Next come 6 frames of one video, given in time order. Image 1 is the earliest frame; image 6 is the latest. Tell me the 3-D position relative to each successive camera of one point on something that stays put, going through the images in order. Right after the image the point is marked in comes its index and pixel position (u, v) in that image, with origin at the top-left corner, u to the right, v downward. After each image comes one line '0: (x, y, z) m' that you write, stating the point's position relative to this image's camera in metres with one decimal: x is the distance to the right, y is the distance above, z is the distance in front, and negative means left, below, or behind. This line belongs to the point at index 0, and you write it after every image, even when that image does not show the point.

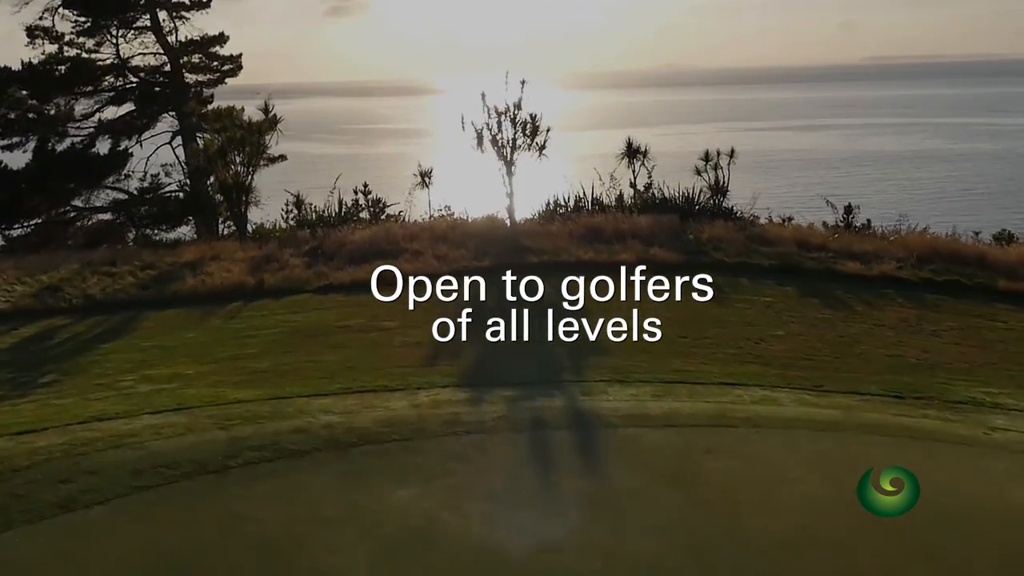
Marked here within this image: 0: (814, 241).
0: (+4.1, +0.6, +14.6) m
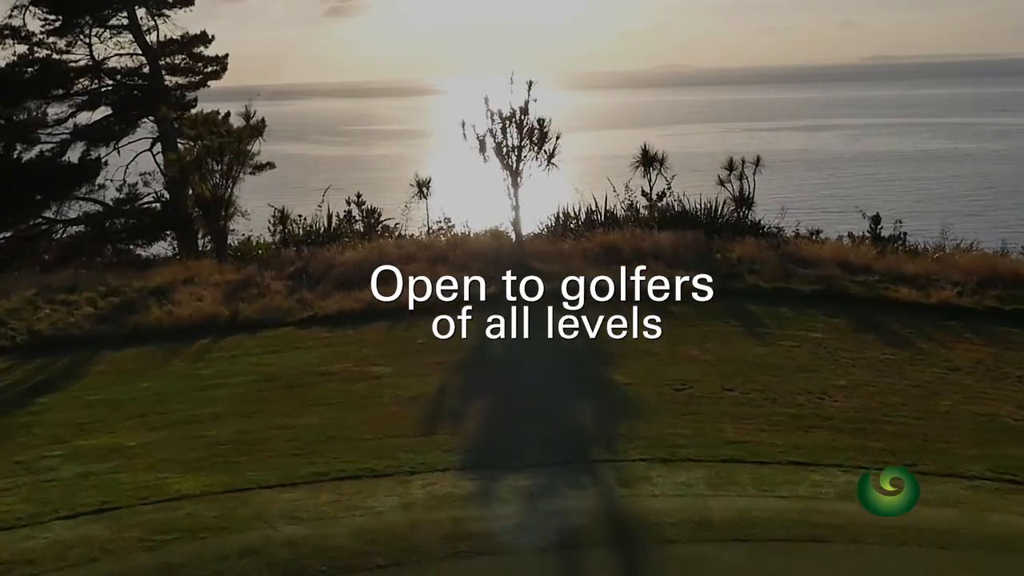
0: (+4.2, +0.3, +13.1) m
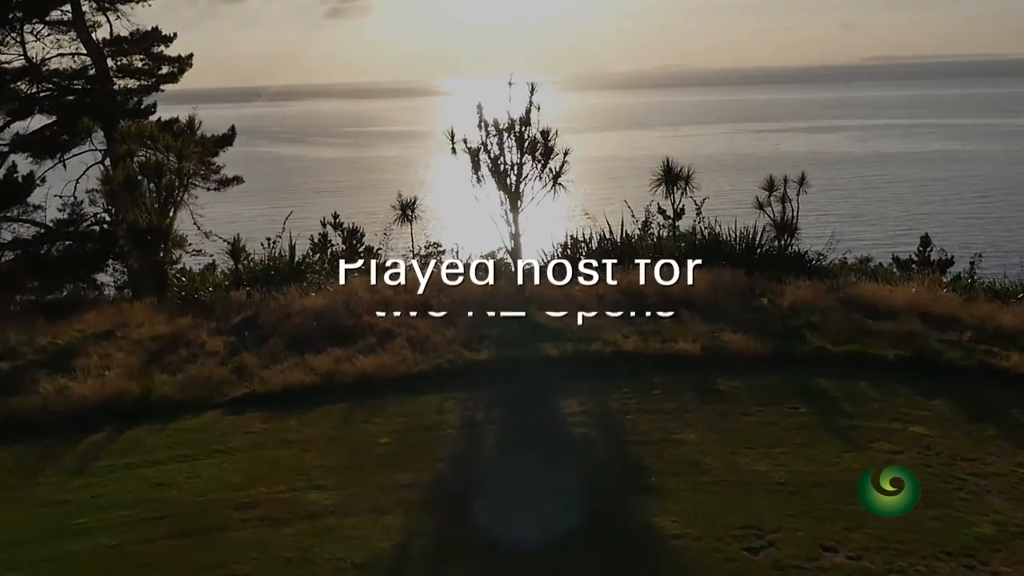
0: (+4.2, -0.2, +10.5) m
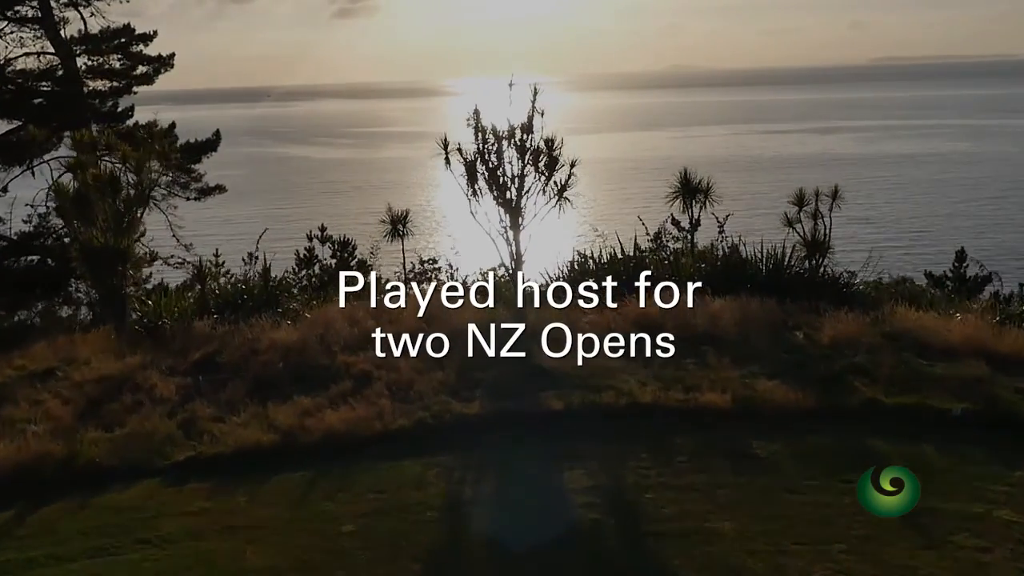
0: (+4.2, -0.5, +9.0) m
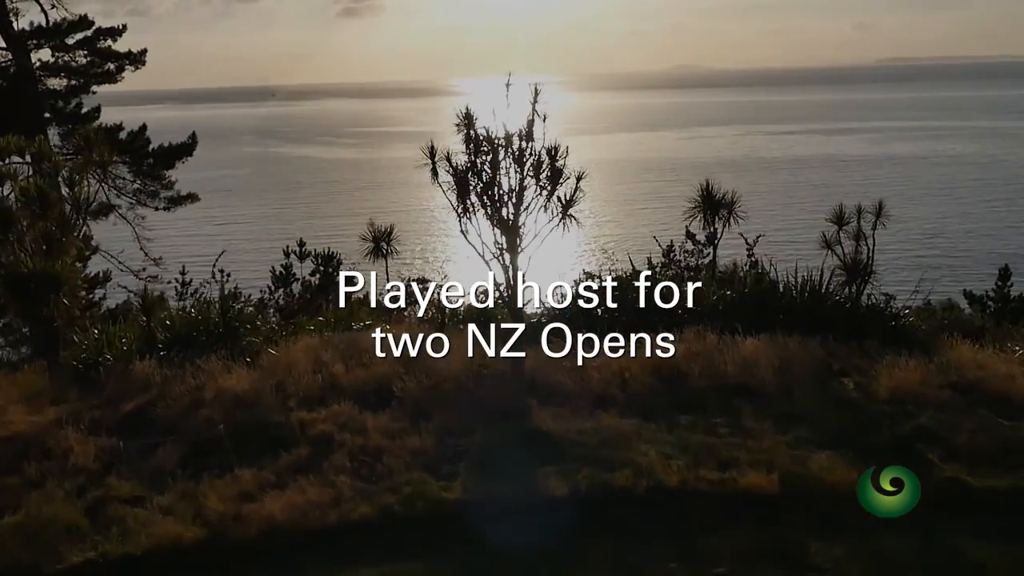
0: (+4.1, -0.8, +7.4) m
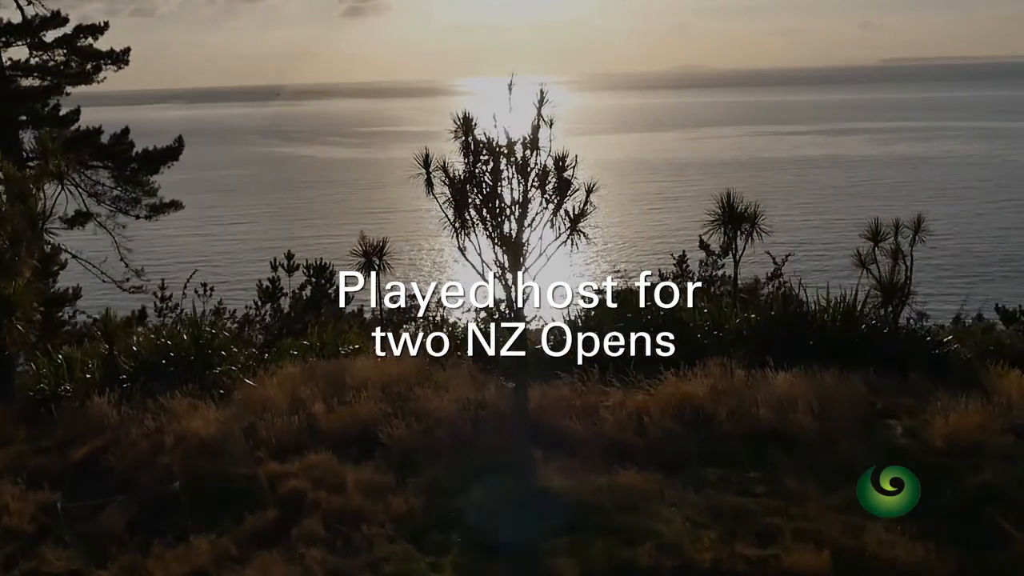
0: (+4.1, -1.0, +6.4) m
